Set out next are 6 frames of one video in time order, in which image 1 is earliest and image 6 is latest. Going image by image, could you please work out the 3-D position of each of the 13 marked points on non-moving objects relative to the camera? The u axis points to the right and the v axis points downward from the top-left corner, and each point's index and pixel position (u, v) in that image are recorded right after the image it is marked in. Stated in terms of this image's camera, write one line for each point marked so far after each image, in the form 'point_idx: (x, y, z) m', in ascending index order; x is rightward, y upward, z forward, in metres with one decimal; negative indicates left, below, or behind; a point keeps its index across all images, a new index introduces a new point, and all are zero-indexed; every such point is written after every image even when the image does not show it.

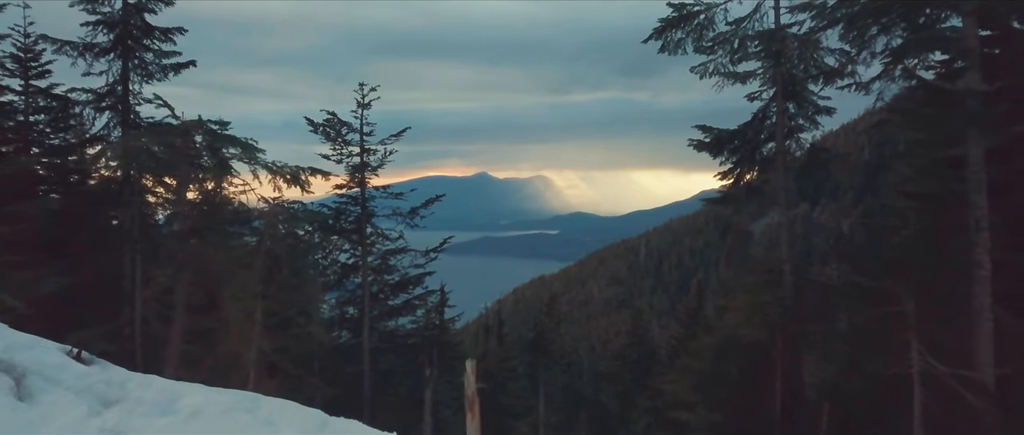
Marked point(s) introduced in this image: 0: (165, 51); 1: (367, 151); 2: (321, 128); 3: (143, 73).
0: (-7.9, +3.8, +19.2) m
1: (-3.2, +1.5, +18.3) m
2: (-4.0, +1.9, +17.4) m
3: (-8.2, +3.2, +18.9) m
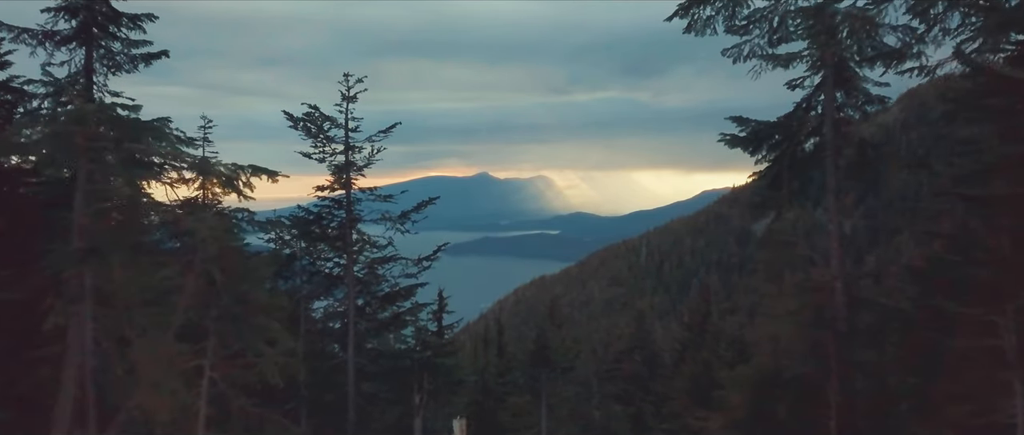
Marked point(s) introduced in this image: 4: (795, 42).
0: (-7.9, +3.7, +17.6) m
1: (-3.2, +1.4, +16.7) m
2: (-4.0, +1.8, +15.8) m
3: (-8.2, +3.1, +17.2) m
4: (+4.5, +2.8, +13.5) m
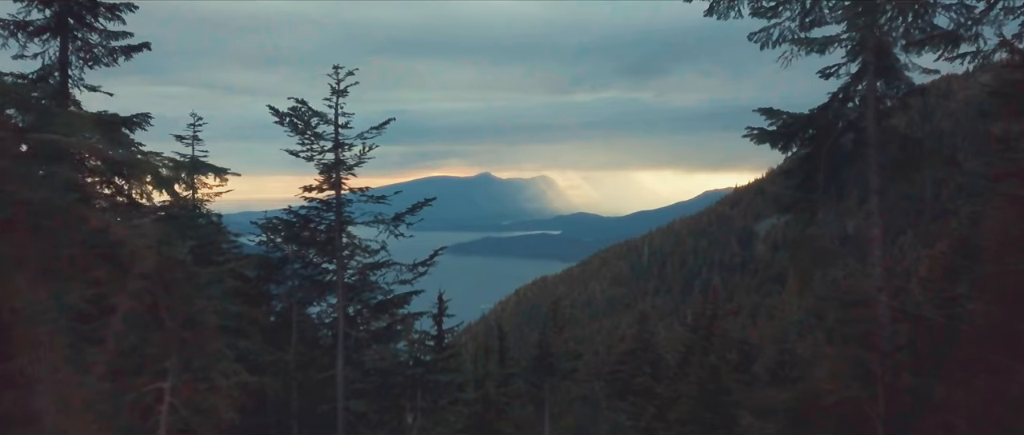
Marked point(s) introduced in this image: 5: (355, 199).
0: (-7.8, +3.7, +16.6) m
1: (-3.2, +1.3, +15.7) m
2: (-4.0, +1.7, +14.7) m
3: (-8.2, +3.1, +16.2) m
4: (+4.6, +2.8, +12.5) m
5: (-3.4, +0.4, +18.1) m
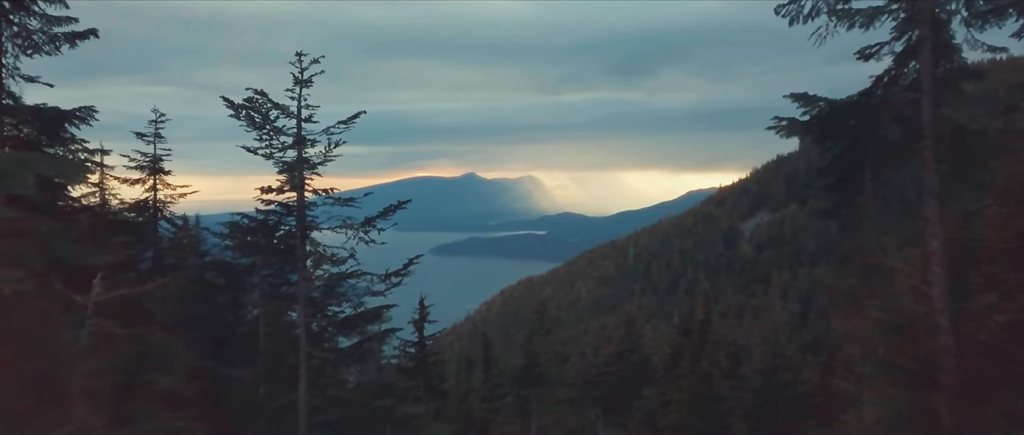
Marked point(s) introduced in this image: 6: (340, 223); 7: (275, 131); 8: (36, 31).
0: (-8.1, +3.6, +15.0) m
1: (-3.5, +1.3, +14.2) m
2: (-4.2, +1.7, +13.2) m
3: (-8.5, +3.0, +14.7) m
4: (+4.3, +2.7, +11.1) m
5: (-3.7, +0.3, +16.7) m
6: (-3.3, -0.1, +16.6) m
7: (-3.9, +1.4, +14.0) m
8: (-8.3, +3.3, +14.8) m
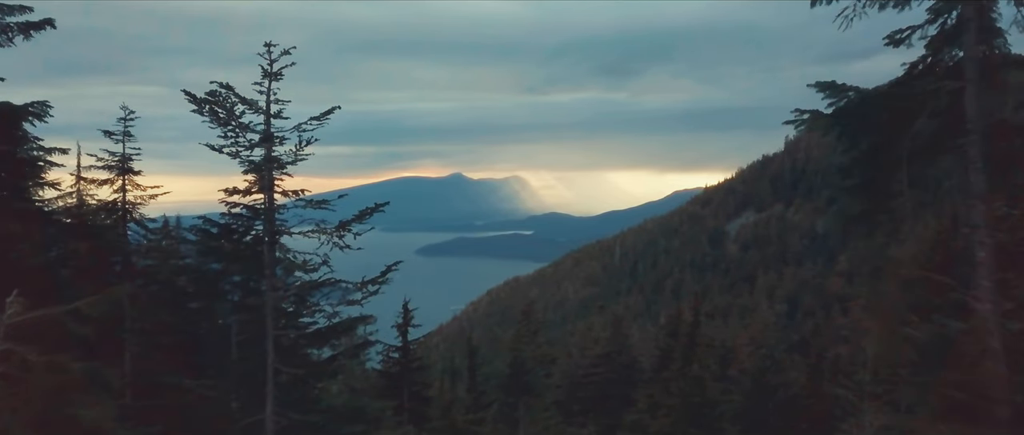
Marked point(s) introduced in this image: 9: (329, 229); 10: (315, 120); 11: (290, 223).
0: (-8.3, +3.5, +14.0) m
1: (-3.7, +1.2, +13.3) m
2: (-4.4, +1.6, +12.3) m
3: (-8.7, +3.0, +13.6) m
4: (+4.2, +2.7, +10.3) m
5: (-3.9, +0.3, +15.7) m
6: (-3.6, -0.1, +15.6) m
7: (-4.1, +1.4, +13.1) m
8: (-8.6, +3.2, +13.8) m
9: (-3.3, -0.2, +15.7) m
10: (-3.7, +1.9, +17.1) m
11: (-3.9, -0.1, +15.6) m
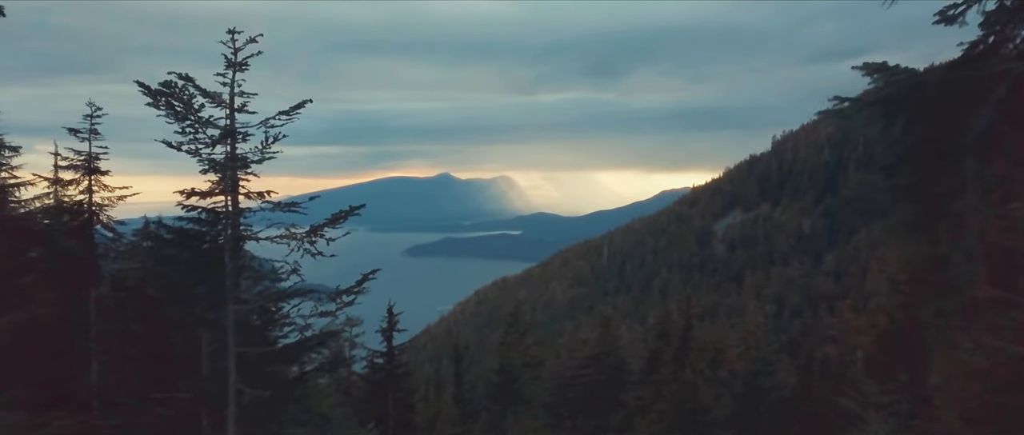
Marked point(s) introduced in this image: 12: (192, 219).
0: (-8.5, +3.5, +12.9) m
1: (-3.8, +1.2, +12.2) m
2: (-4.6, +1.6, +11.2) m
3: (-8.9, +2.9, +12.5) m
4: (+4.0, +2.6, +9.4) m
5: (-4.1, +0.2, +14.7) m
6: (-3.8, -0.2, +14.6) m
7: (-4.3, +1.3, +12.0) m
8: (-8.7, +3.2, +12.7) m
9: (-3.5, -0.2, +14.7) m
10: (-4.0, +1.8, +16.1) m
11: (-4.1, -0.1, +14.6) m
12: (-5.5, +0.1, +16.0) m
